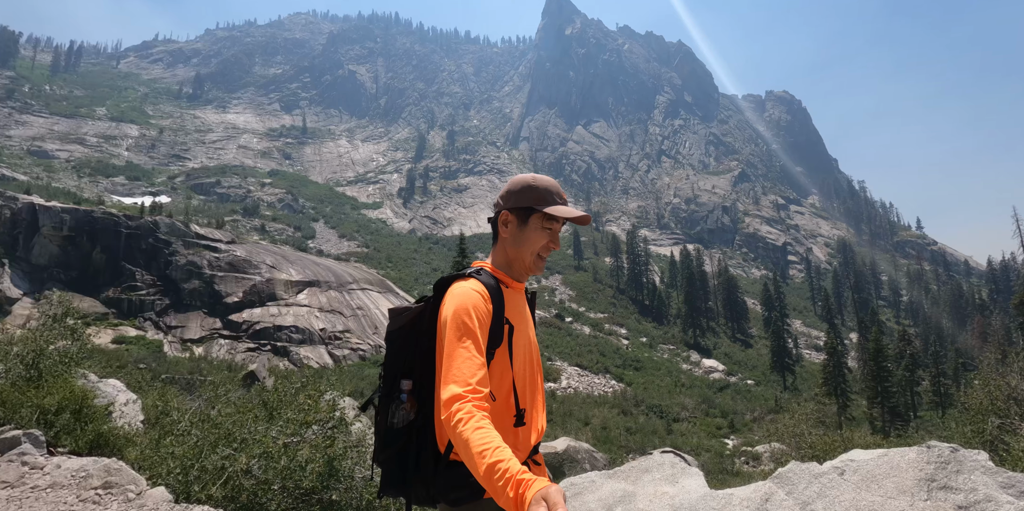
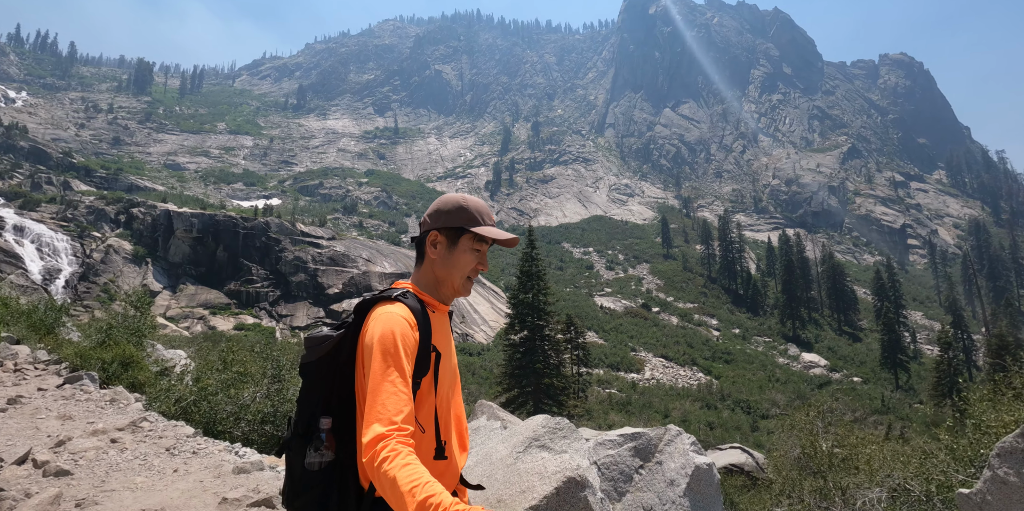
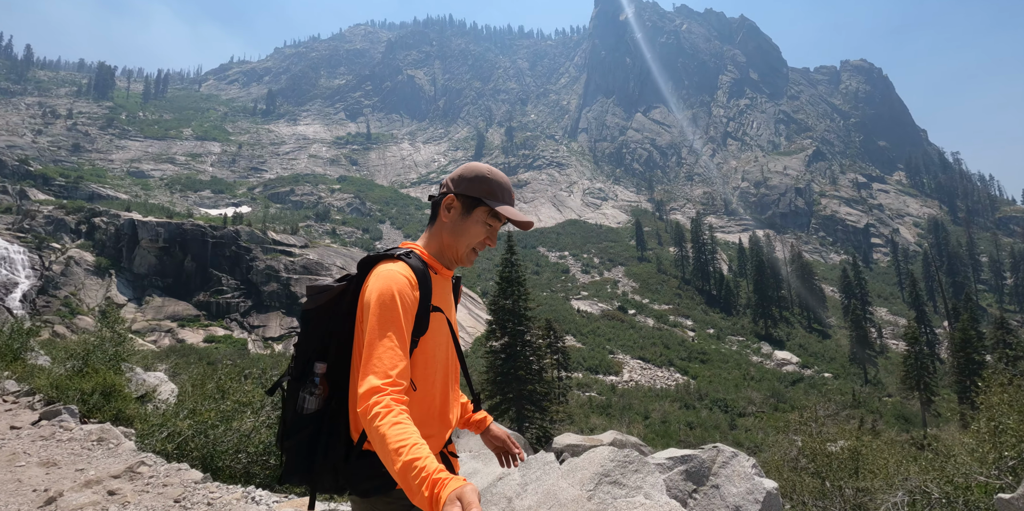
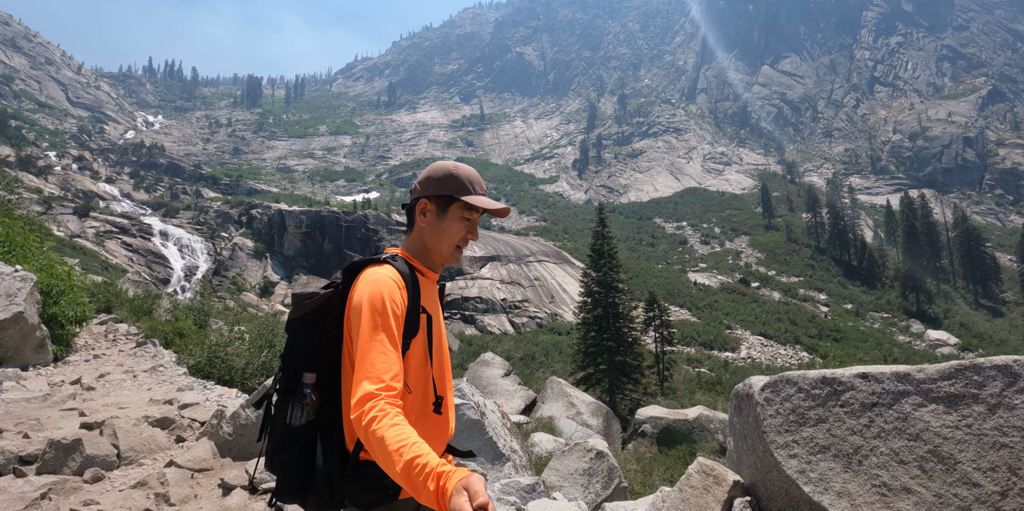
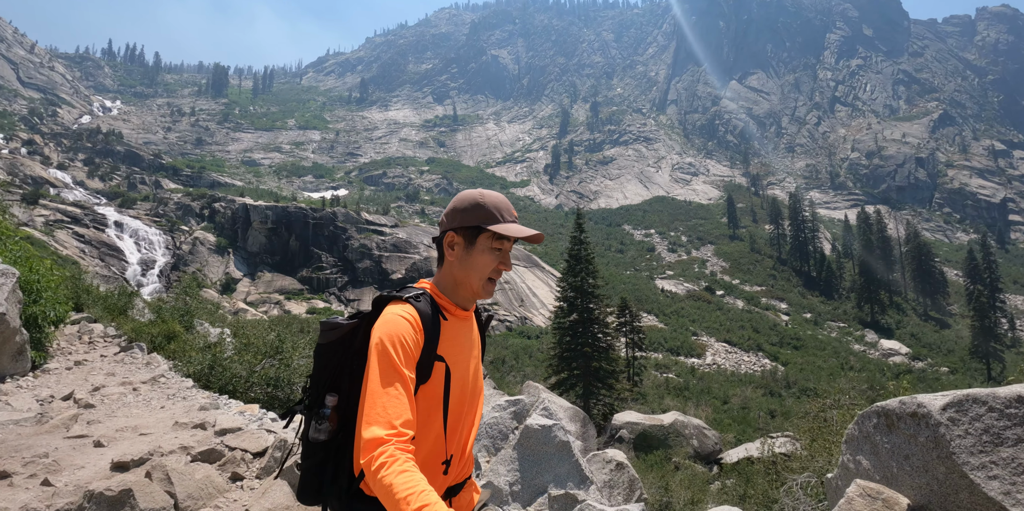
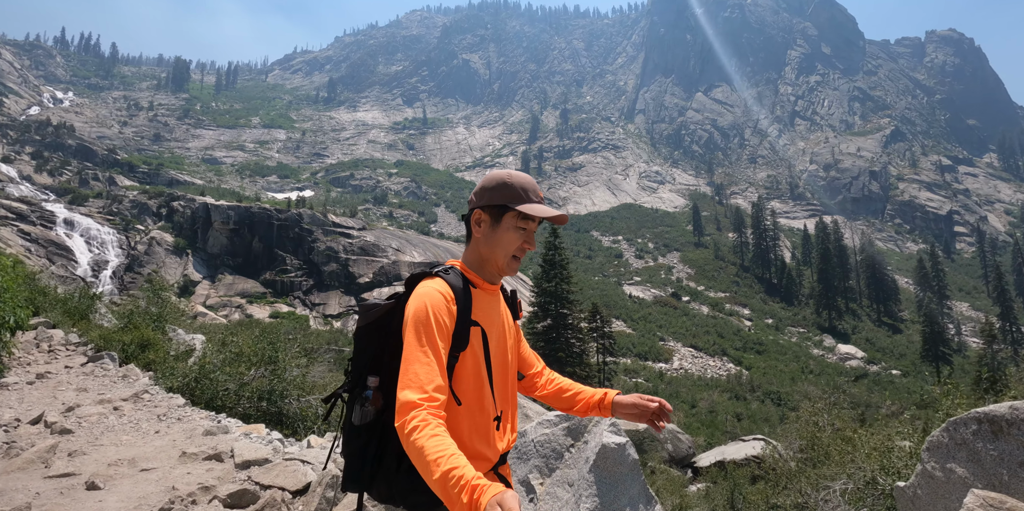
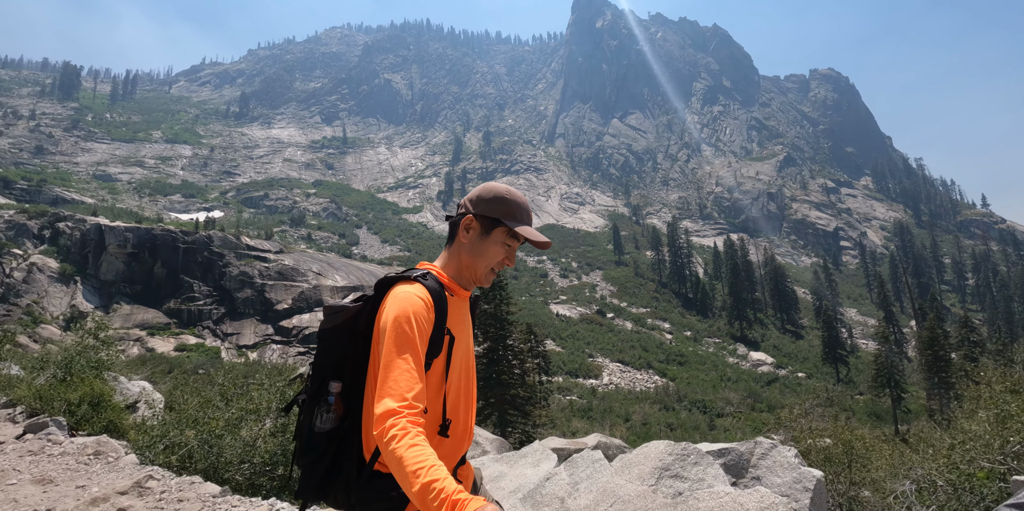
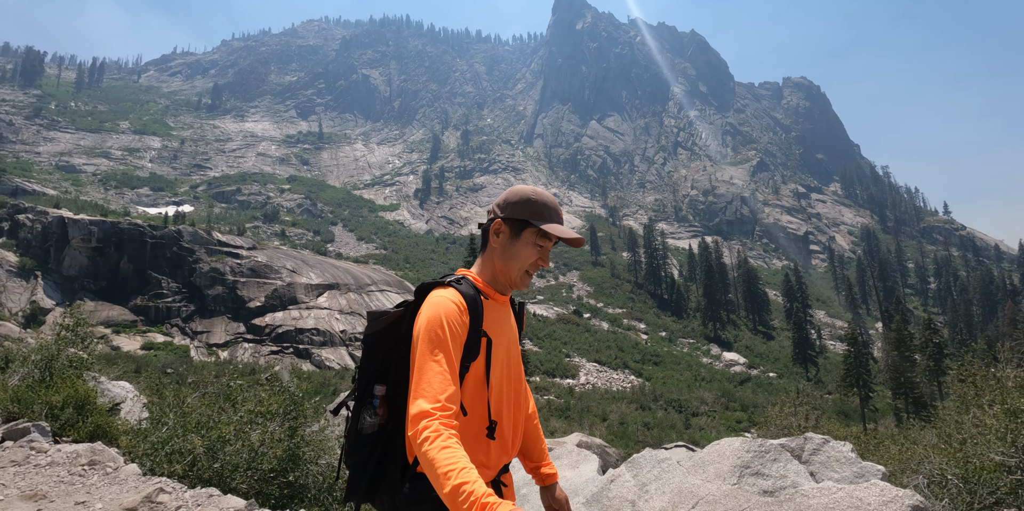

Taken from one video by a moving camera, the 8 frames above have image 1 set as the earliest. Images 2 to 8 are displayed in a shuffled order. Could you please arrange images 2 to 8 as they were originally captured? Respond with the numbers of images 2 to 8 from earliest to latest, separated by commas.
8, 7, 3, 2, 6, 5, 4
